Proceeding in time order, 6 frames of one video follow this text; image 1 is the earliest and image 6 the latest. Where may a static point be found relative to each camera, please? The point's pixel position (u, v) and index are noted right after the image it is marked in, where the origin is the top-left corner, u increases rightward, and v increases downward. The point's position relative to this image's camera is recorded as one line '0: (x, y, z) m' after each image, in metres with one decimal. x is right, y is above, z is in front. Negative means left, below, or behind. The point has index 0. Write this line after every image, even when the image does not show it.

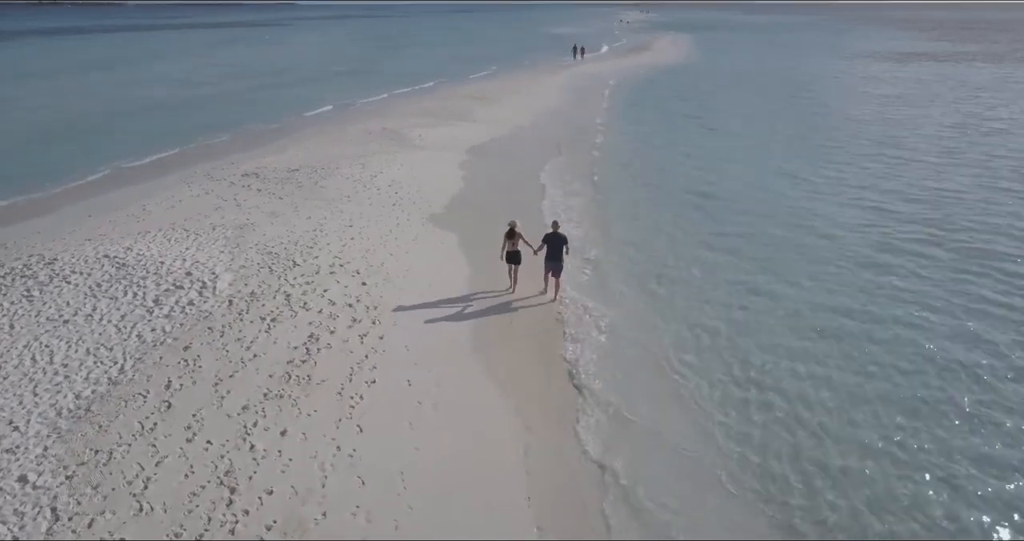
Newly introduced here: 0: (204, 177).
0: (-7.4, +2.2, +18.3) m
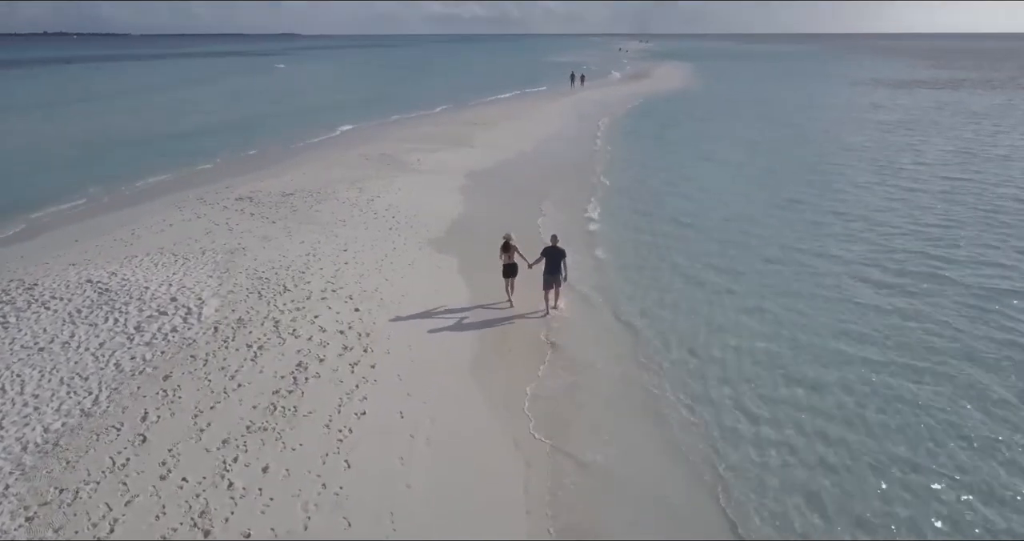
0: (-7.5, +1.6, +17.9) m
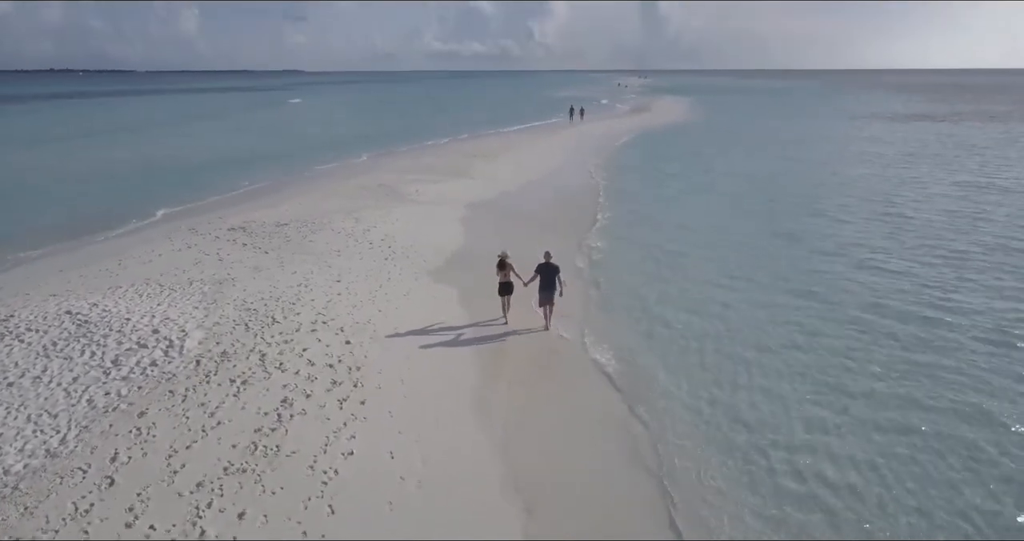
0: (-7.5, +0.9, +17.5) m
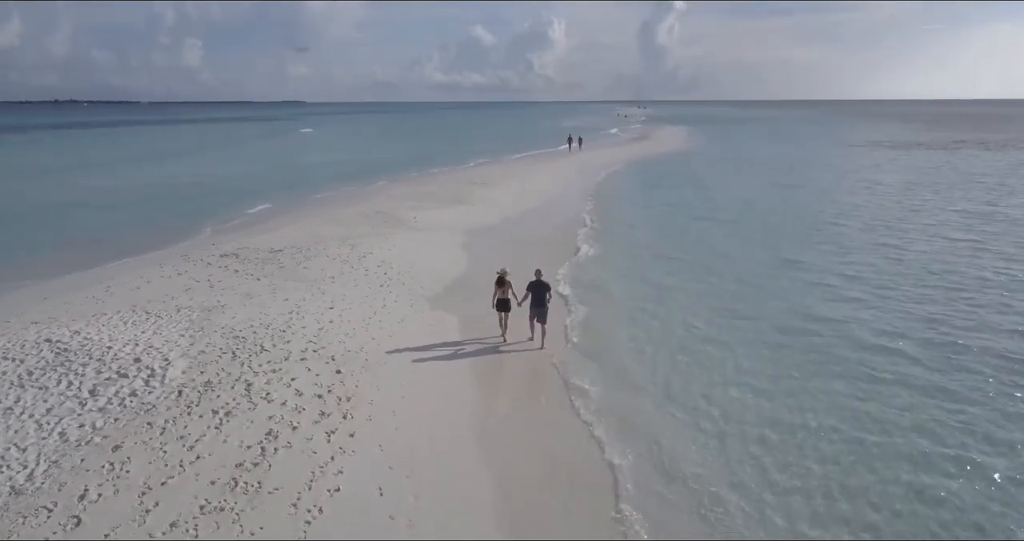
0: (-7.5, +0.3, +17.1) m
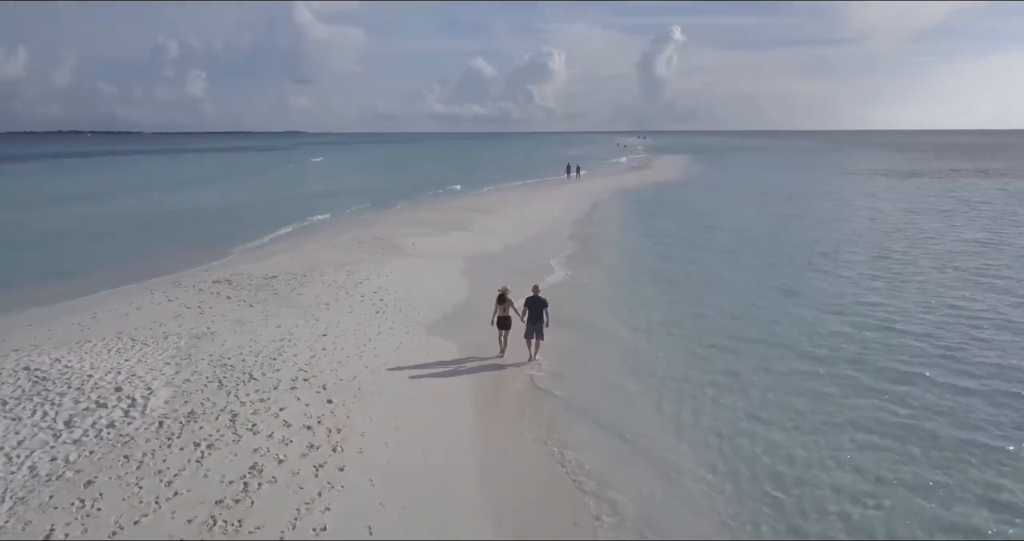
0: (-7.5, -0.3, +16.7) m
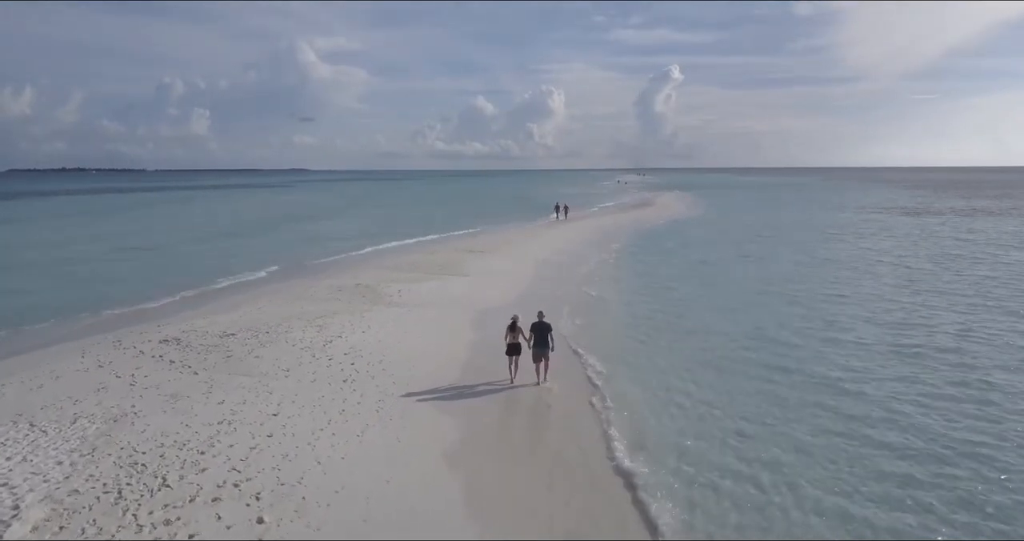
0: (-7.6, -1.4, +14.3) m
